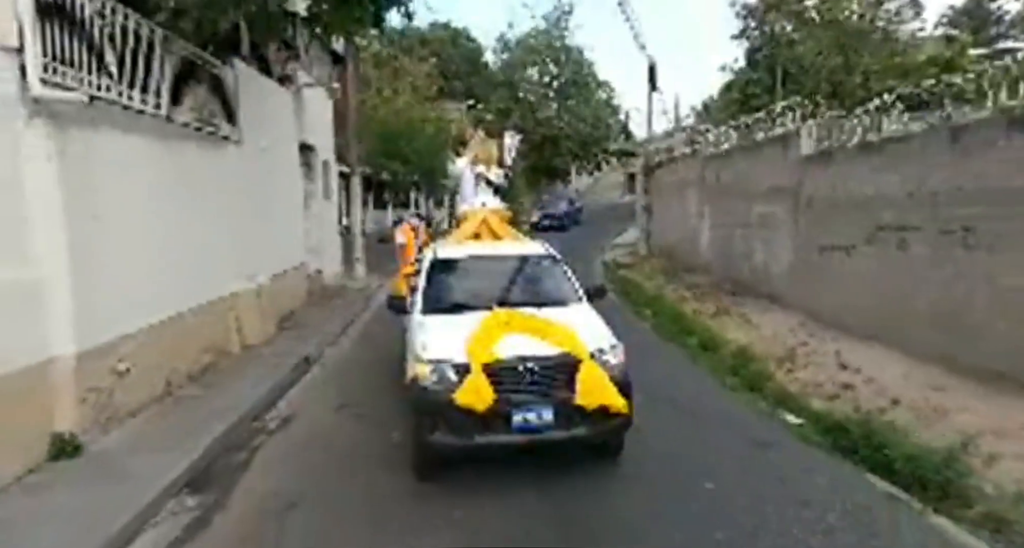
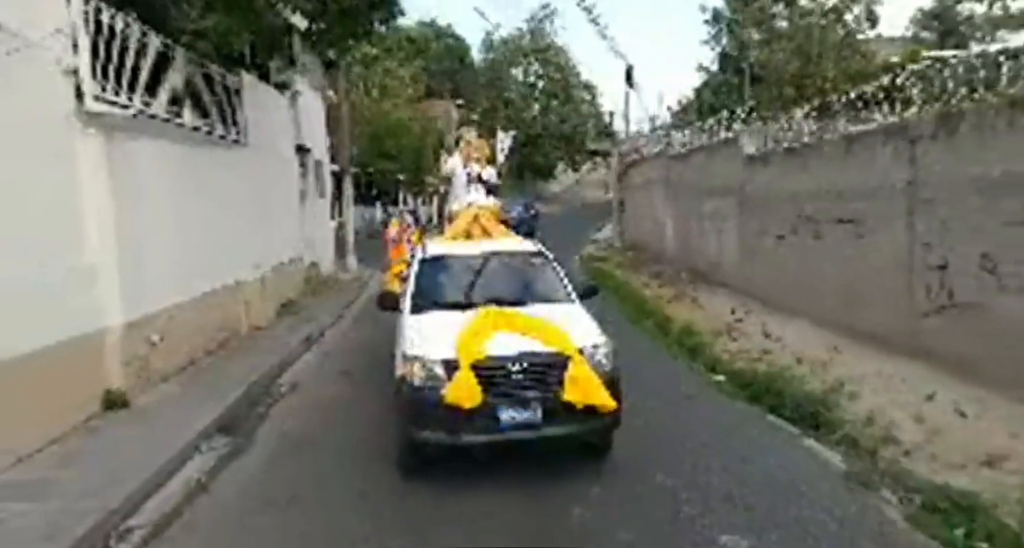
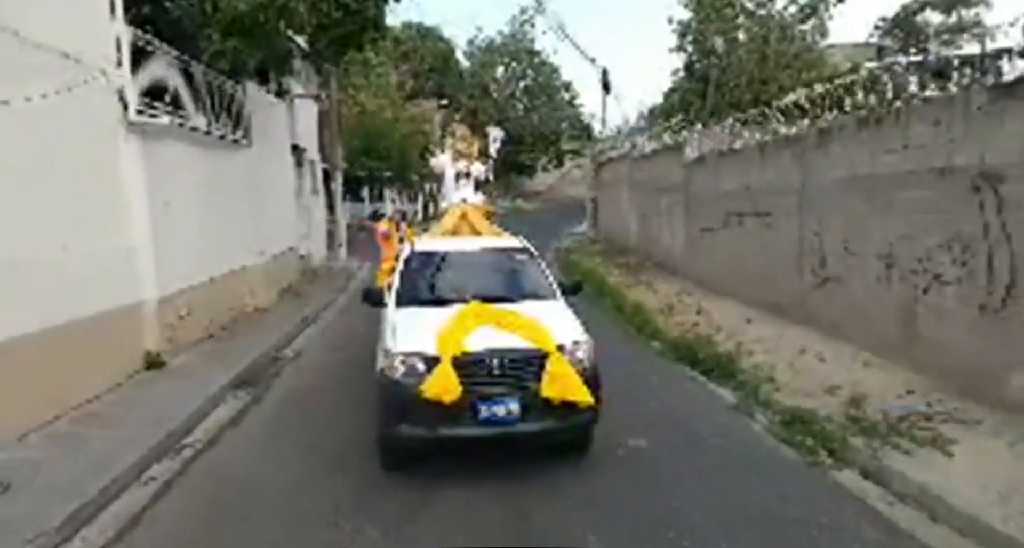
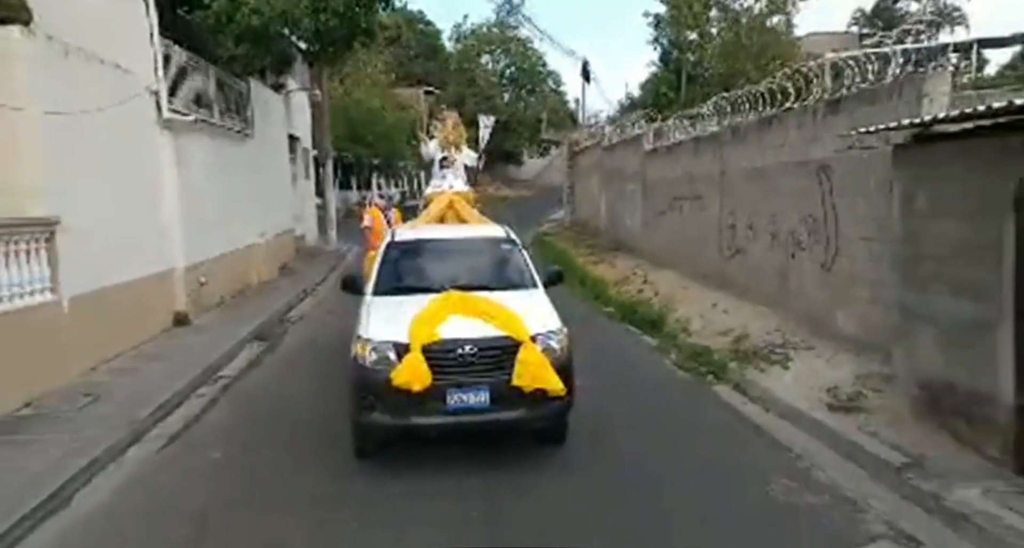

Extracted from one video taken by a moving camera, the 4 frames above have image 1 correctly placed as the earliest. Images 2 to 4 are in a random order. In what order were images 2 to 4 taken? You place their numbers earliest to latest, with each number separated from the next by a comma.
2, 3, 4
